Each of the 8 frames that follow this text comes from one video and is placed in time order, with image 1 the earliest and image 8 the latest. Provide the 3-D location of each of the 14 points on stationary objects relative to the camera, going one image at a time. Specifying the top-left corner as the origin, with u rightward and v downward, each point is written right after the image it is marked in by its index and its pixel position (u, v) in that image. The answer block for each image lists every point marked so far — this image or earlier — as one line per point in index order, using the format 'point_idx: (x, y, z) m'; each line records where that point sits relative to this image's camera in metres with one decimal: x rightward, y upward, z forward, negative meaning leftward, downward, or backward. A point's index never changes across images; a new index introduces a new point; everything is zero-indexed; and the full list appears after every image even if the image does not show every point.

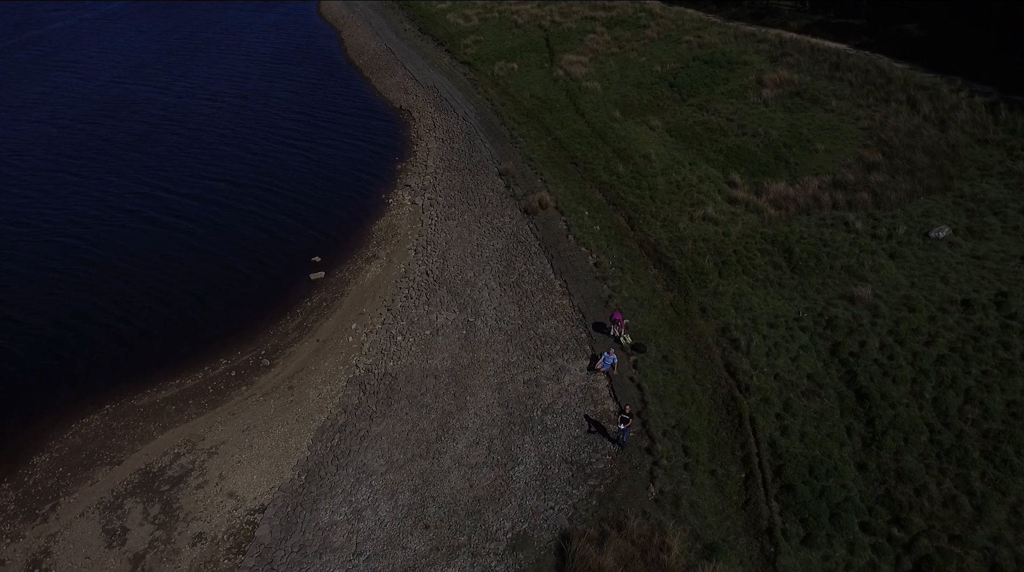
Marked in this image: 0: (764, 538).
0: (+4.1, -4.1, +19.6) m
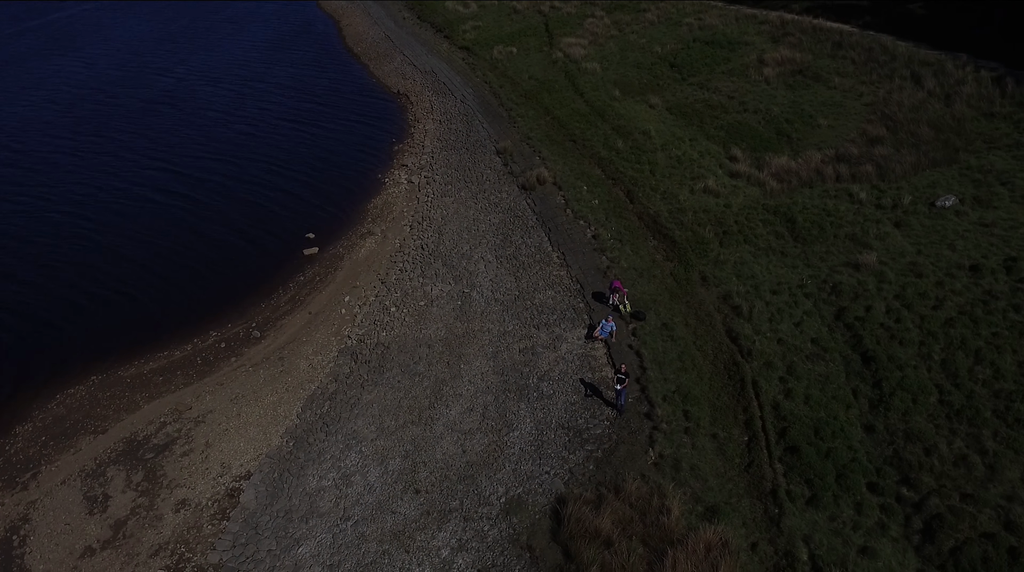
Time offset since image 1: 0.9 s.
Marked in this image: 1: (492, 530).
0: (+4.0, -3.3, +18.8) m
1: (-0.3, -4.0, +19.8) m
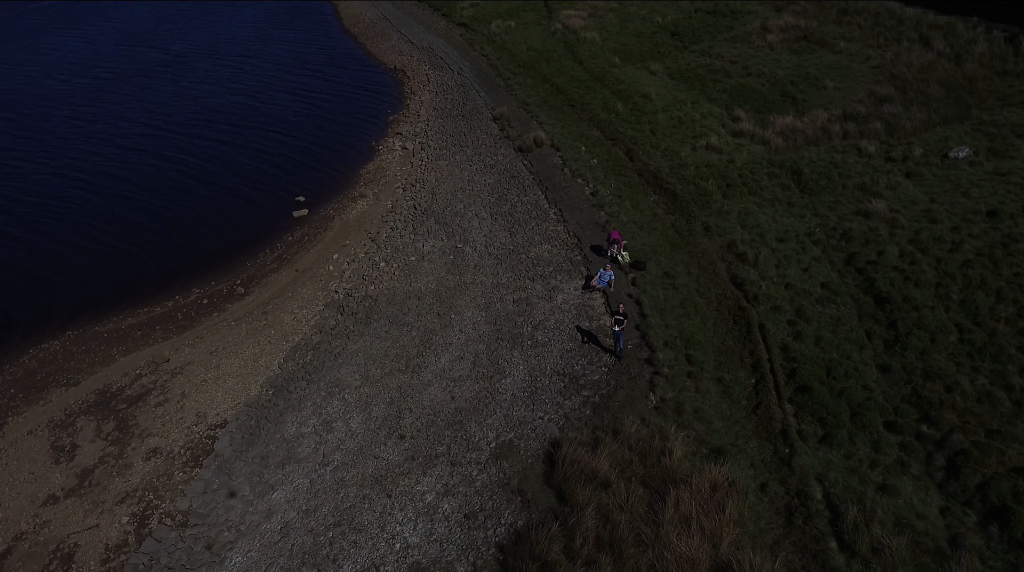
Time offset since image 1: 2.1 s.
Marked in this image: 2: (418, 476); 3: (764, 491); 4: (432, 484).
0: (+3.8, -2.2, +17.5) m
1: (-0.5, -2.9, +18.5) m
2: (-1.5, -2.9, +18.6) m
3: (+3.4, -2.7, +16.2) m
4: (-1.2, -3.0, +18.3) m
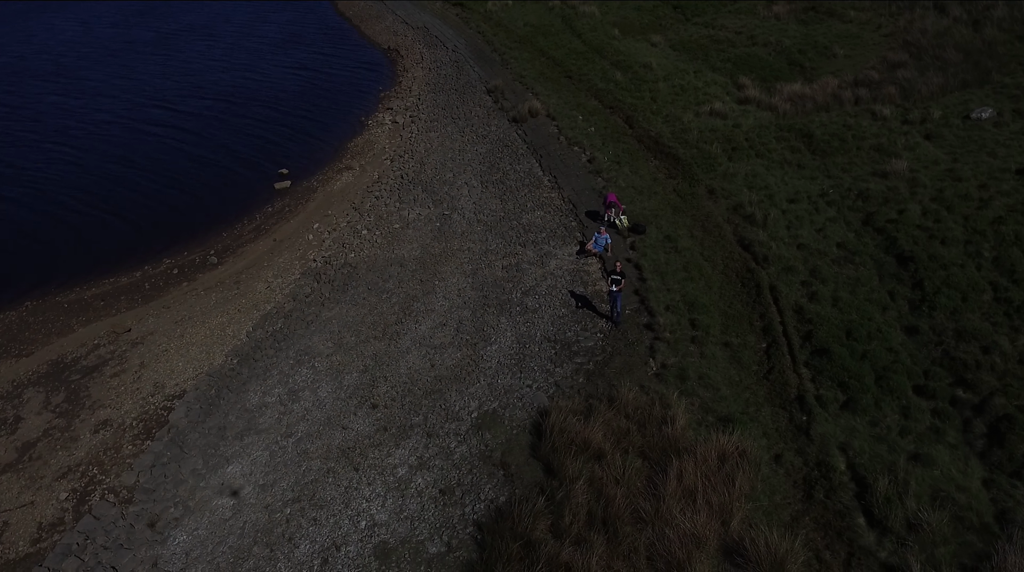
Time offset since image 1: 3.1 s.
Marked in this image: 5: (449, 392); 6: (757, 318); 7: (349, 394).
0: (+3.6, -1.6, +15.6) m
1: (-0.7, -2.2, +16.5) m
2: (-1.7, -2.2, +16.7) m
3: (+3.1, -2.1, +14.3) m
4: (-1.5, -2.3, +16.4) m
5: (-1.0, -1.6, +18.3) m
6: (+3.8, -0.5, +18.9) m
7: (-2.5, -1.7, +18.7) m
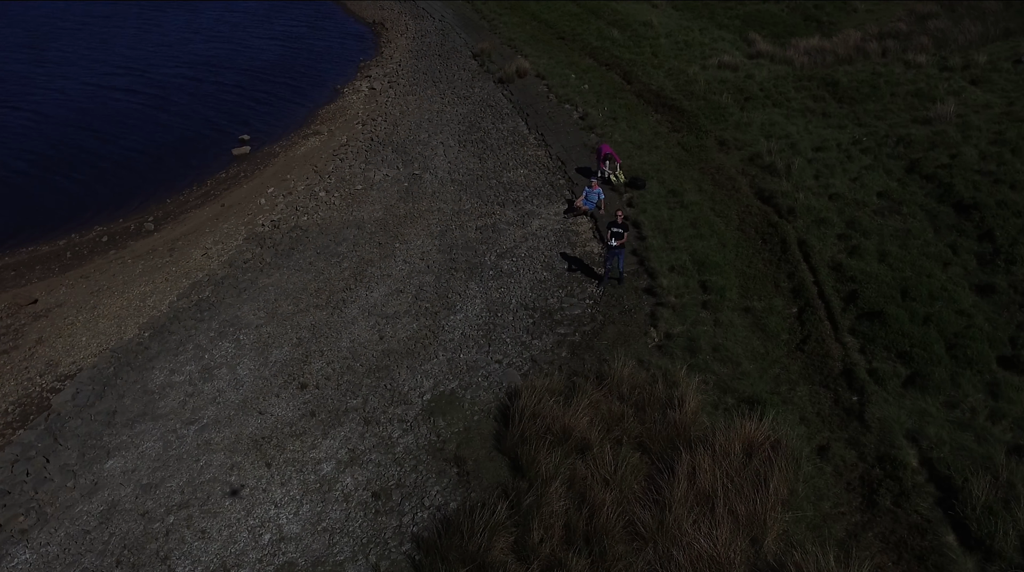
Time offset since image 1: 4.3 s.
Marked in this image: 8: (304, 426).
0: (+3.2, -1.0, +11.9) m
1: (-1.1, -1.6, +12.8) m
2: (-2.1, -1.6, +13.0) m
3: (+2.7, -1.5, +10.6) m
4: (-1.9, -1.7, +12.7) m
5: (-1.4, -1.0, +14.6) m
6: (+3.4, +0.1, +15.2) m
7: (-2.9, -1.1, +15.0) m
8: (-2.3, -1.5, +13.3) m
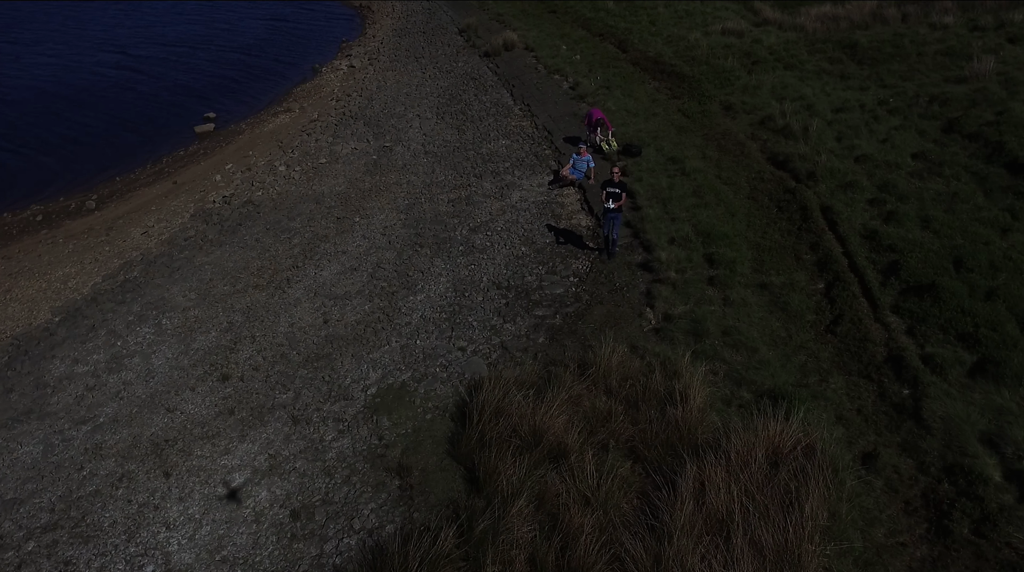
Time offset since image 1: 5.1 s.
0: (+2.9, -0.7, +9.4) m
1: (-1.4, -1.3, +10.3) m
2: (-2.4, -1.3, +10.5) m
3: (+2.4, -1.2, +8.1) m
4: (-2.2, -1.4, +10.1) m
5: (-1.7, -0.7, +12.1) m
6: (+3.1, +0.4, +12.7) m
7: (-3.3, -0.8, +12.5) m
8: (-2.6, -1.2, +10.8) m
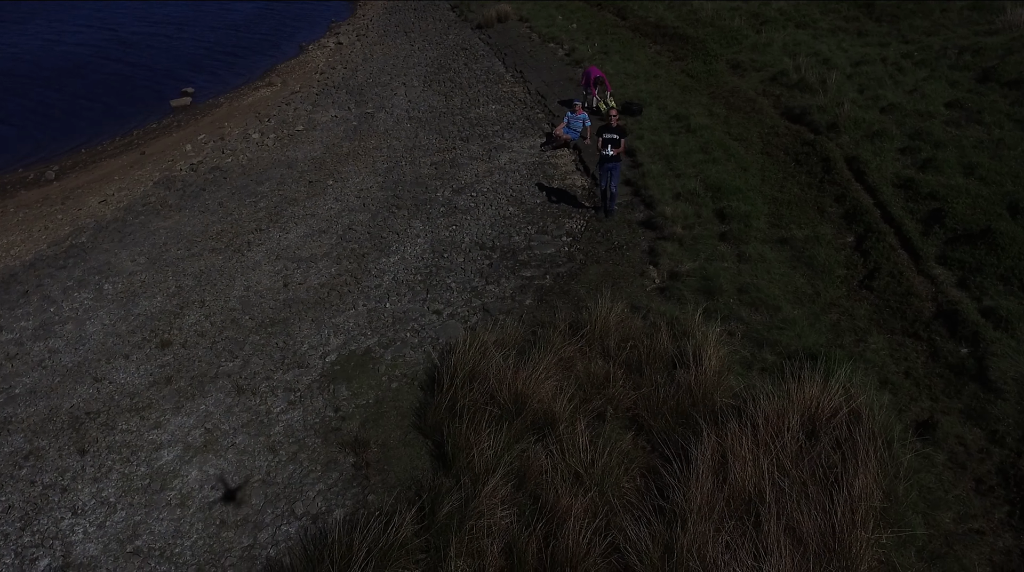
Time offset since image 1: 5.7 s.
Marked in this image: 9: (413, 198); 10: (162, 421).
0: (+2.7, -0.3, +7.9) m
1: (-1.6, -0.9, +8.8) m
2: (-2.6, -0.9, +8.9) m
3: (+2.3, -0.8, +6.5) m
4: (-2.3, -1.0, +8.6) m
5: (-1.8, -0.3, +10.6) m
6: (+2.9, +0.8, +11.1) m
7: (-3.4, -0.4, +10.9) m
8: (-2.8, -0.8, +9.2) m
9: (-1.2, +1.1, +14.8) m
10: (-2.5, -1.0, +8.8) m
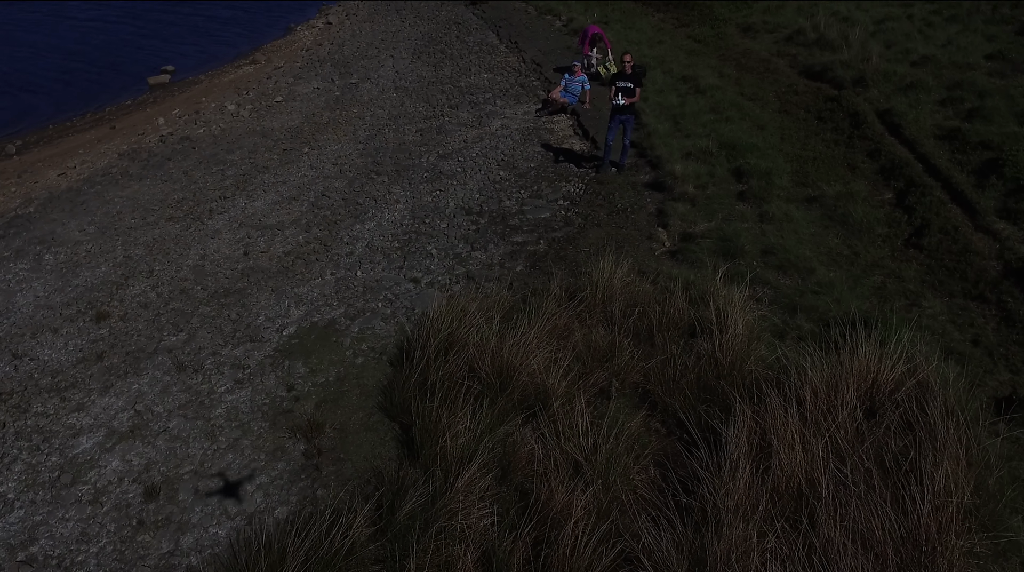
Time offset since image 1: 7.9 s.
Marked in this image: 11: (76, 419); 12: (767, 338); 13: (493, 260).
0: (+2.7, 0.0, +6.5) m
1: (-1.7, -0.6, +7.4) m
2: (-2.7, -0.7, +7.6) m
3: (+2.2, -0.6, +5.2) m
4: (-2.4, -0.8, +7.2) m
5: (-1.9, -0.1, +9.2) m
6: (+2.8, +1.0, +9.8) m
7: (-3.5, -0.1, +9.6) m
8: (-2.8, -0.6, +7.9) m
9: (-1.3, +1.3, +13.4) m
10: (-2.6, -0.7, +7.5) m
11: (-2.6, -0.8, +7.2) m
12: (+1.4, -0.3, +6.5) m
13: (-0.1, +0.2, +9.3) m
